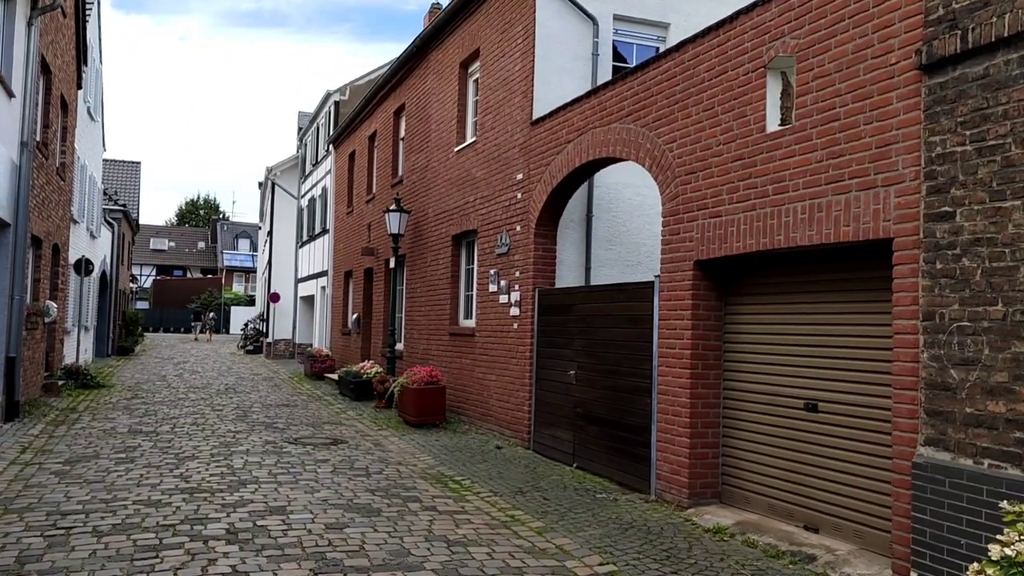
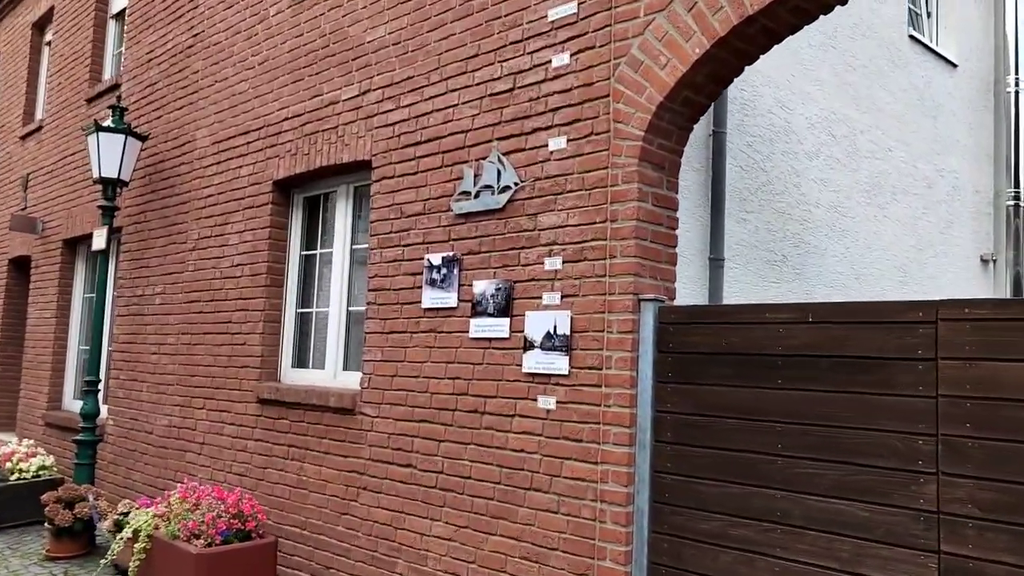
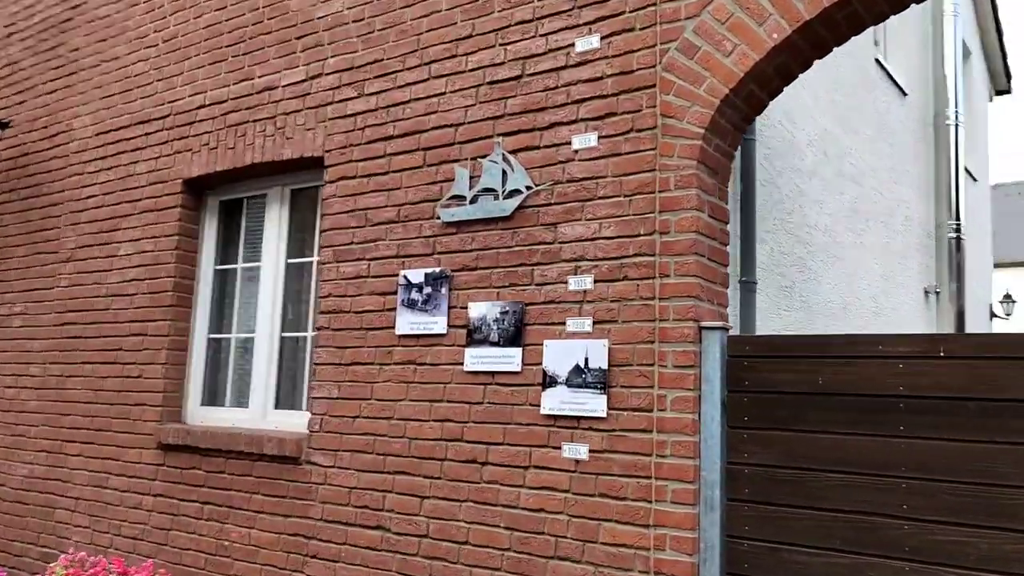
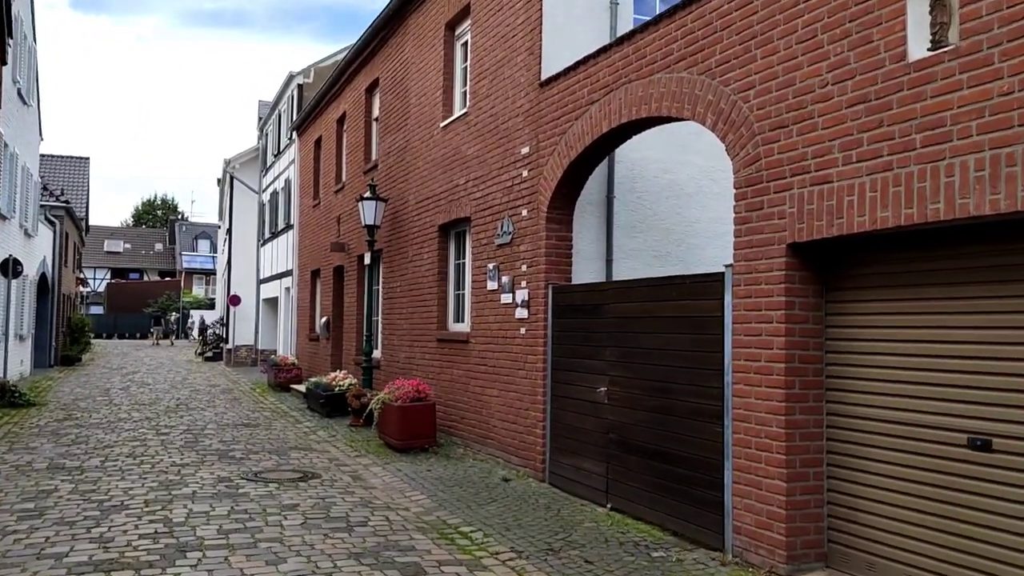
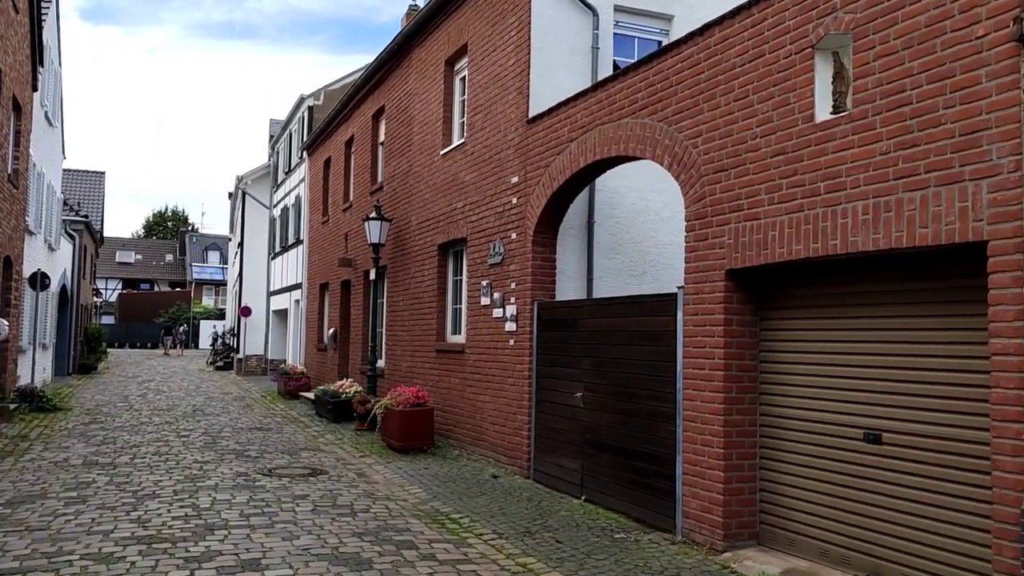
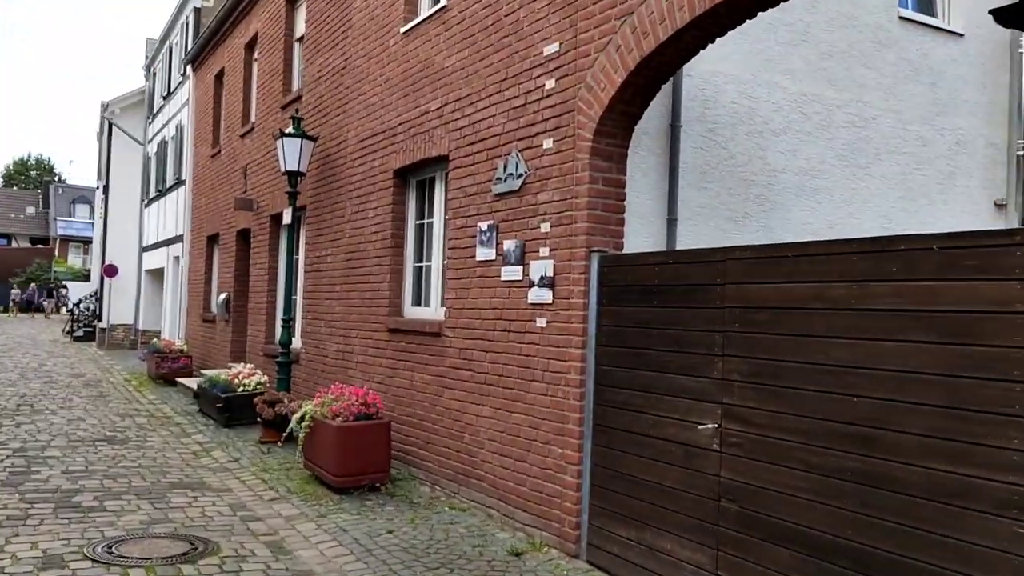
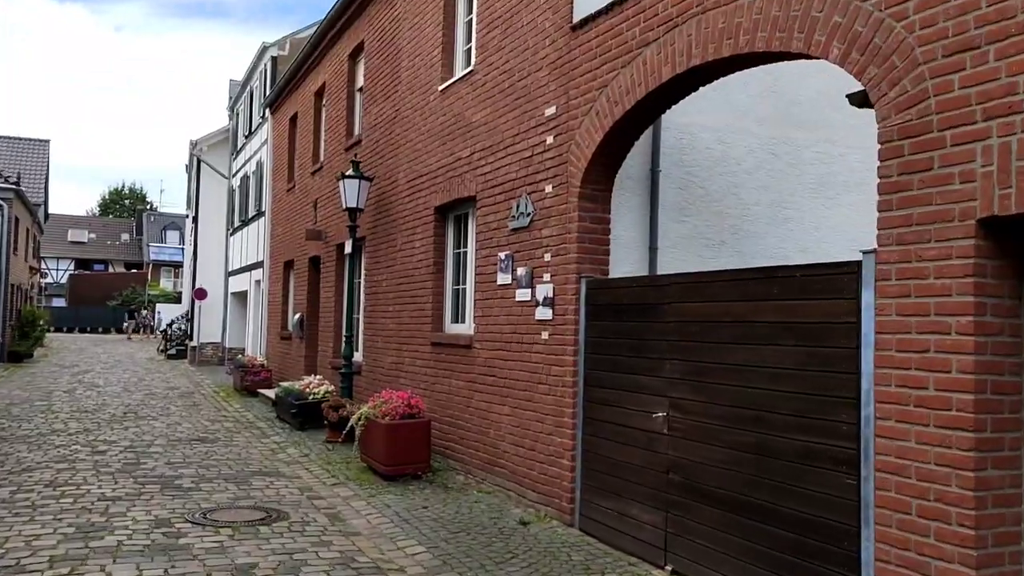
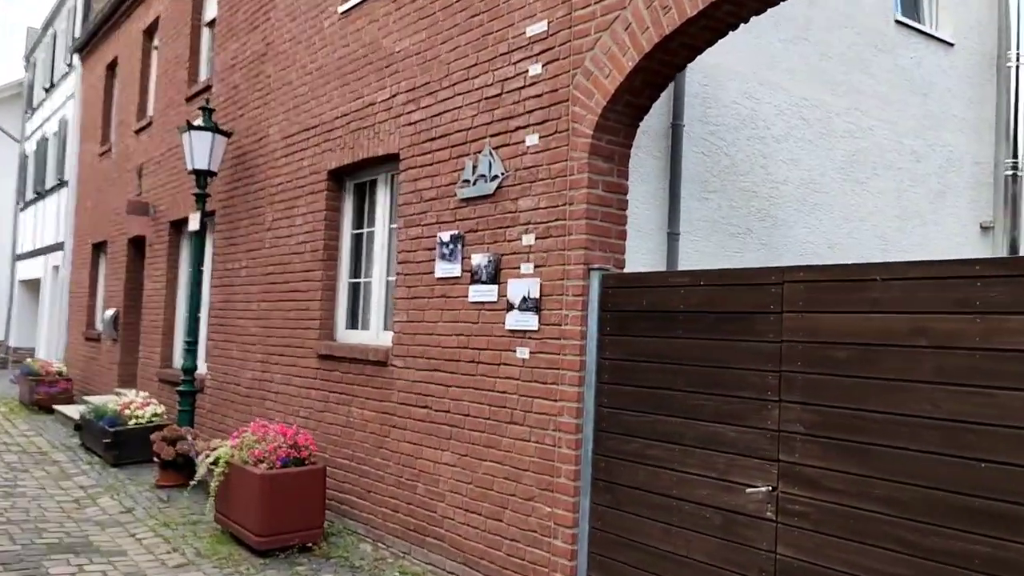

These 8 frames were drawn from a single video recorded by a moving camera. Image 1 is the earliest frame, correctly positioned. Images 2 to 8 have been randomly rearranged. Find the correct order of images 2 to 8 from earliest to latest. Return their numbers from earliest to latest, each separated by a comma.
5, 4, 7, 6, 8, 2, 3
